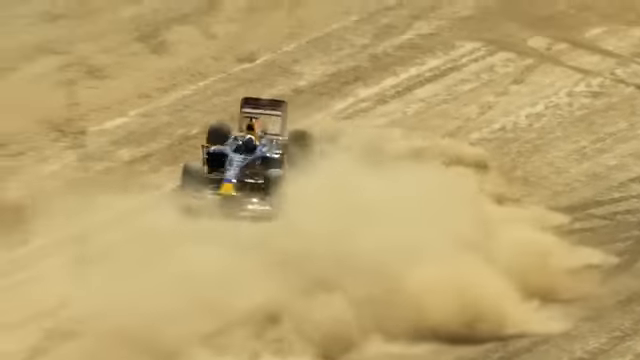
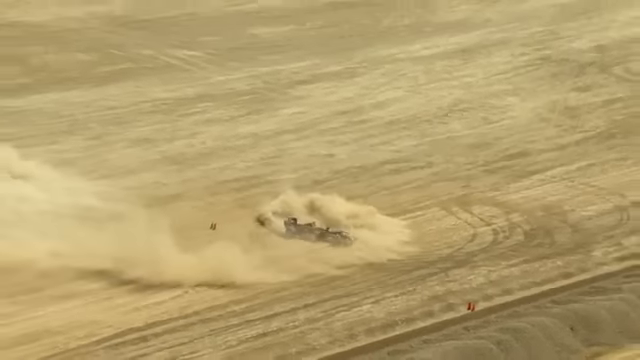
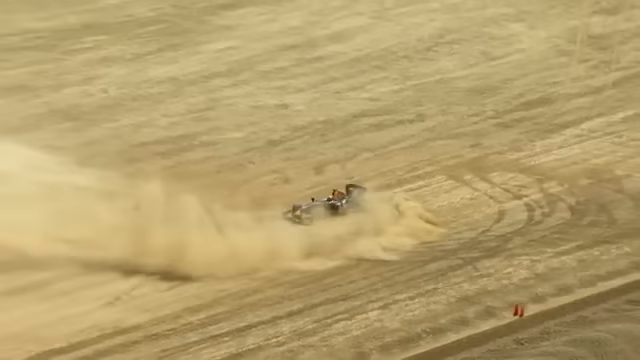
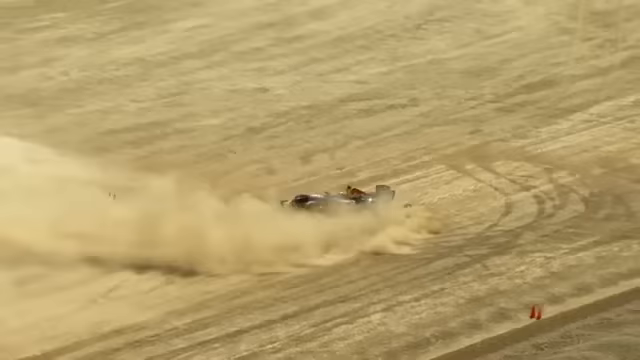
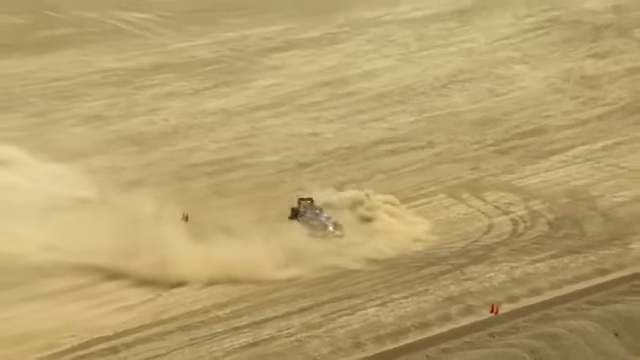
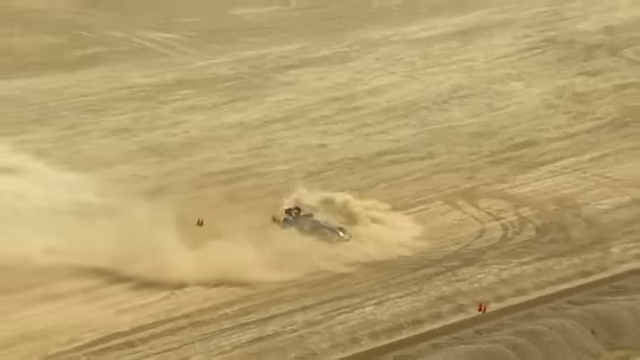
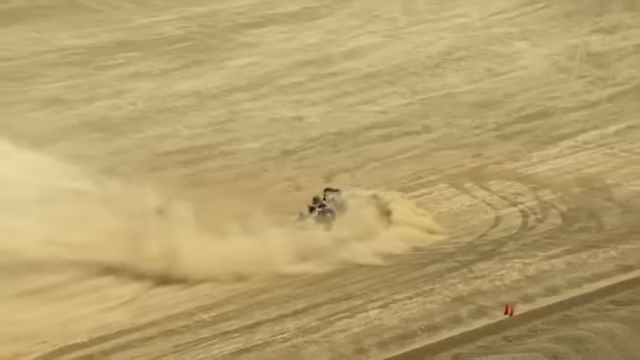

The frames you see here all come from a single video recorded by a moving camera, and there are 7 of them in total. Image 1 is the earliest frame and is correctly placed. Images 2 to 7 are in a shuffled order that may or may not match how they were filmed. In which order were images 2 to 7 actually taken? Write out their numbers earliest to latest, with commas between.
4, 3, 7, 5, 6, 2
